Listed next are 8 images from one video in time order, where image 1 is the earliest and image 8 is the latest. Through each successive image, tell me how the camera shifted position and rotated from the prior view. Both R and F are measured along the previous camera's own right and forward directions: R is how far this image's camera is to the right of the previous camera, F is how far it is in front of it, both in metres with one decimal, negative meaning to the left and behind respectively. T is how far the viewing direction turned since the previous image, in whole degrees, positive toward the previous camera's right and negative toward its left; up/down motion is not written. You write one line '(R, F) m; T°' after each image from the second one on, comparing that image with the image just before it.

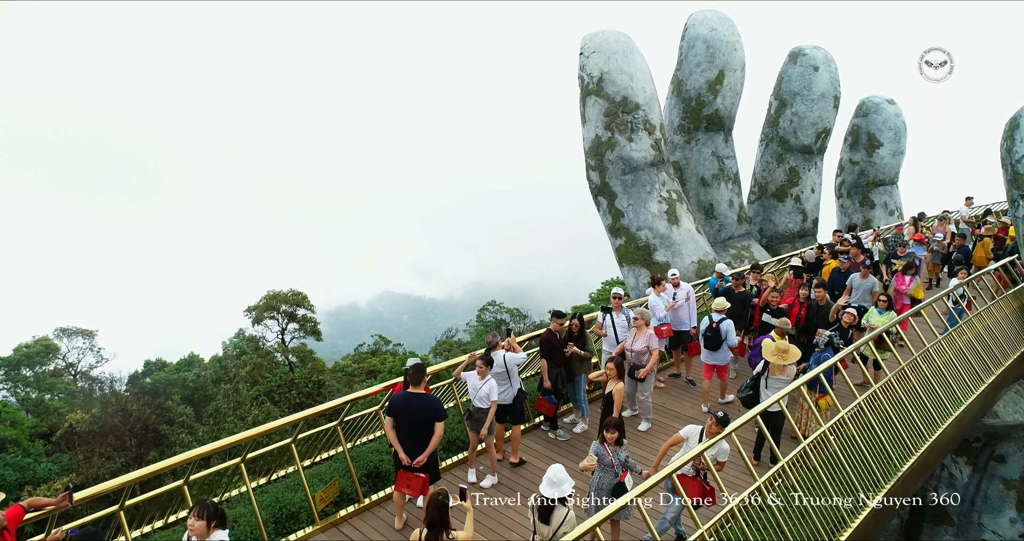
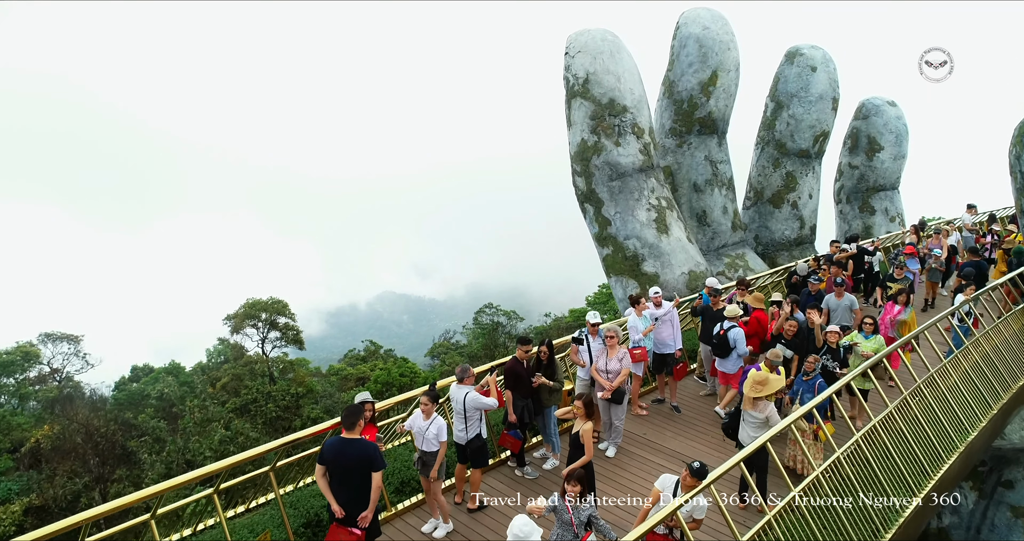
(+0.4, +0.6) m; 0°
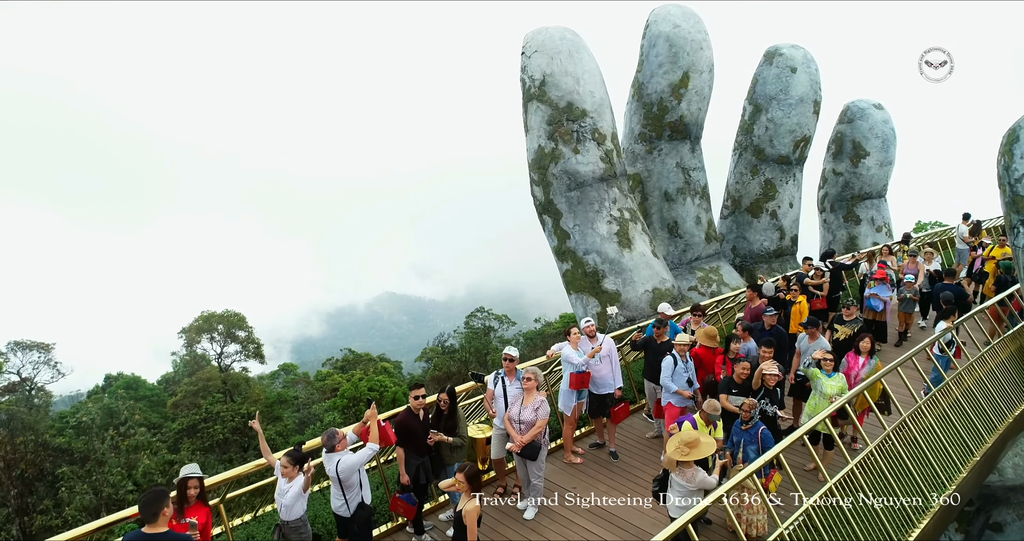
(+1.1, +0.9) m; 0°
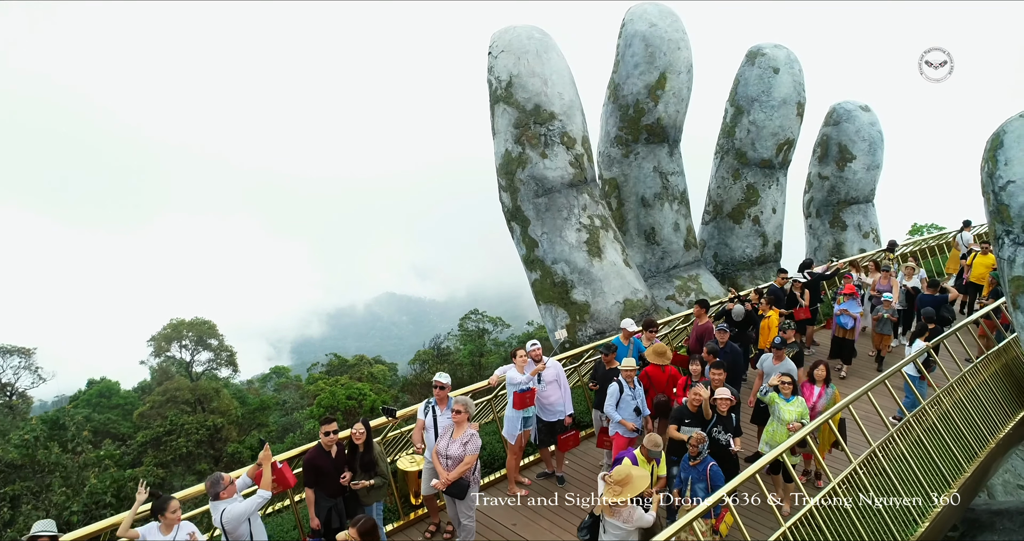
(+0.7, +0.5) m; 0°
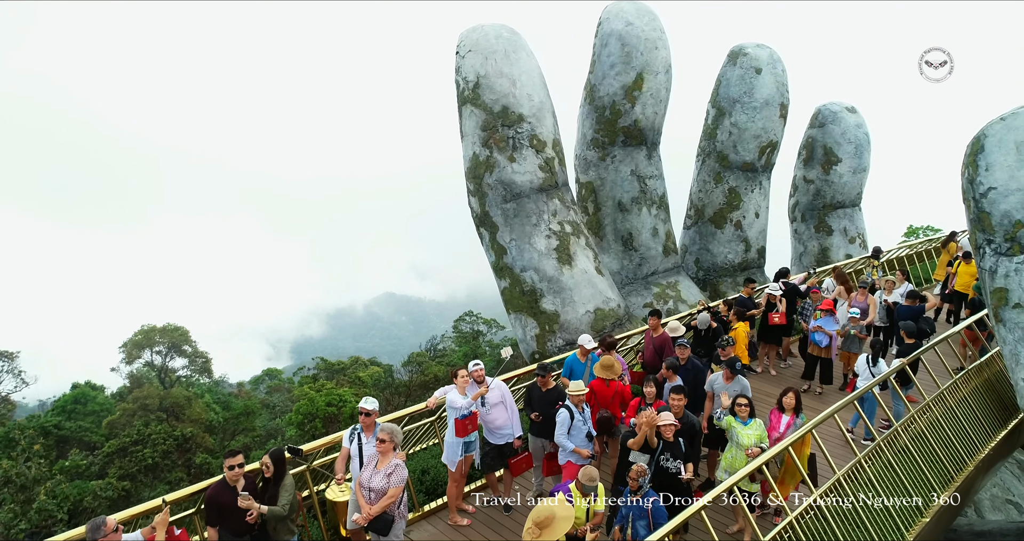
(+0.6, +0.4) m; 0°
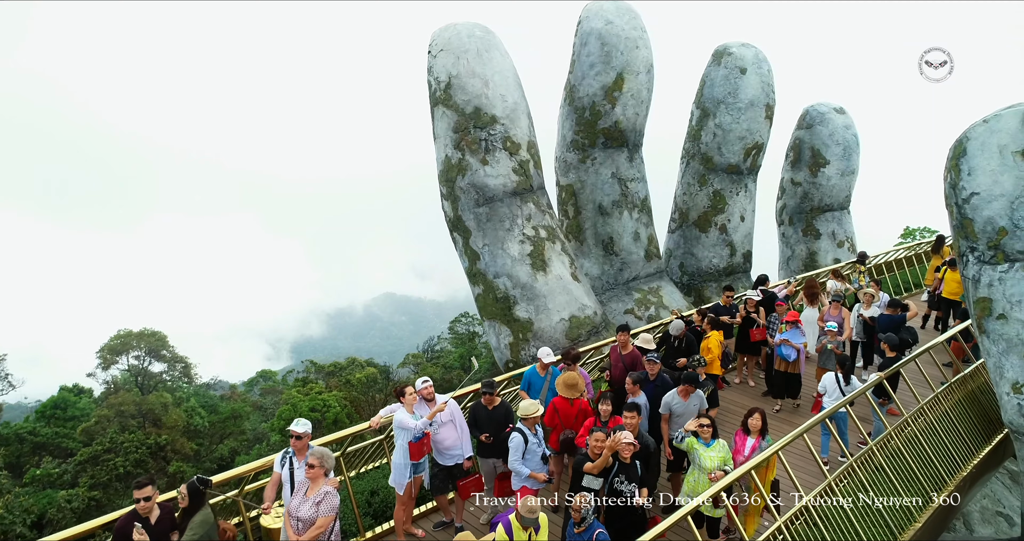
(+0.5, +0.3) m; 0°
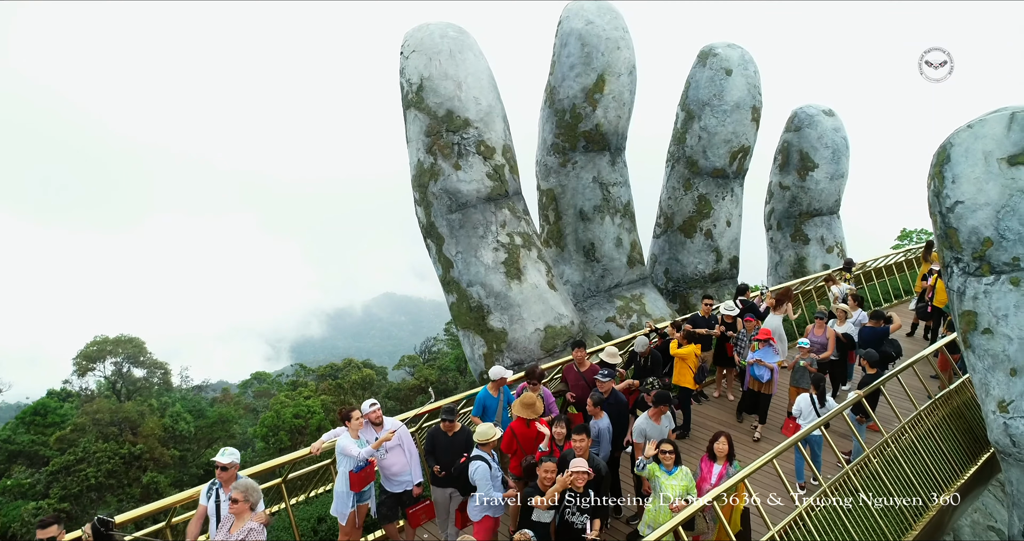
(+0.5, +0.3) m; 0°
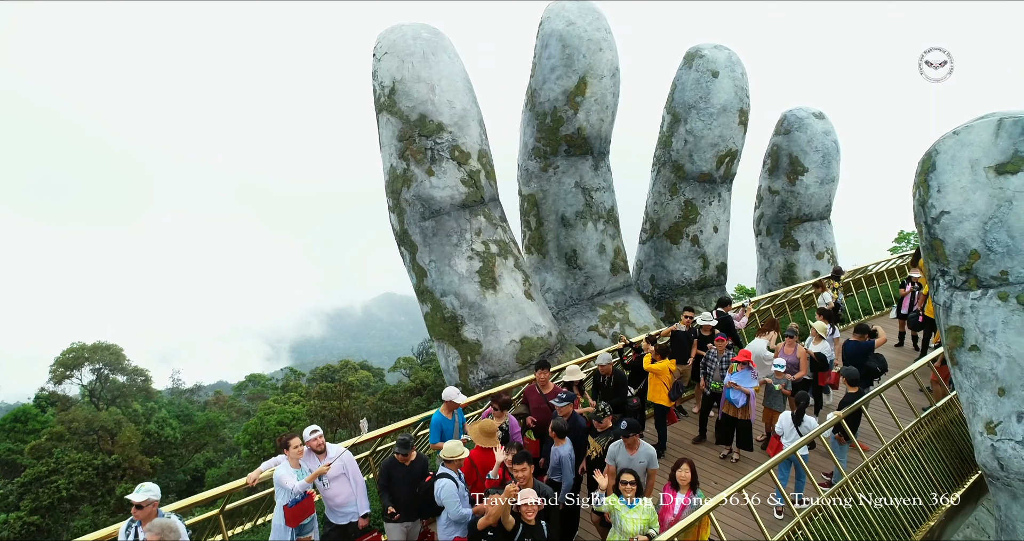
(+0.4, +0.3) m; 0°
